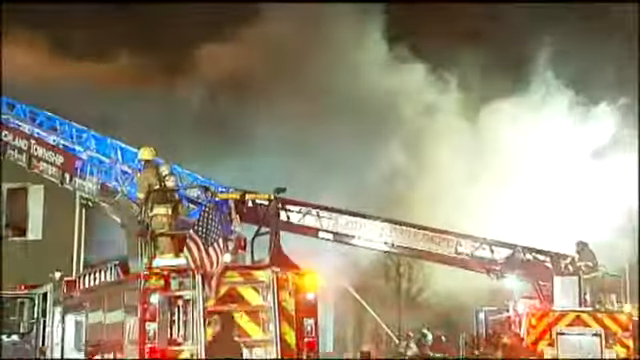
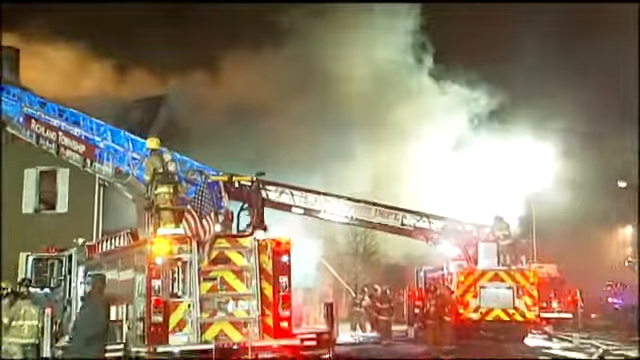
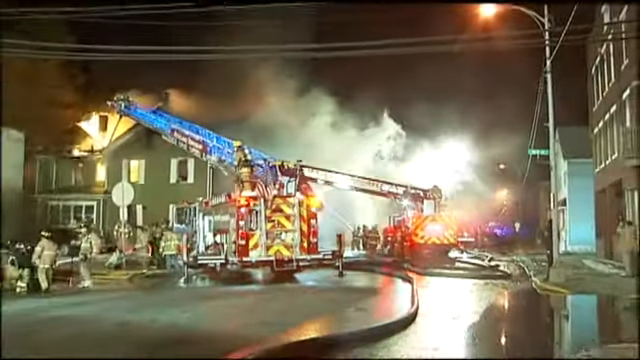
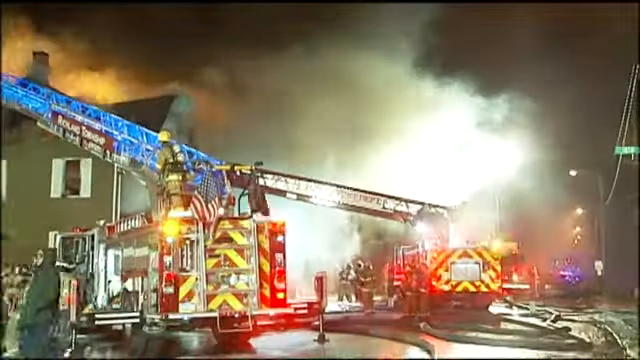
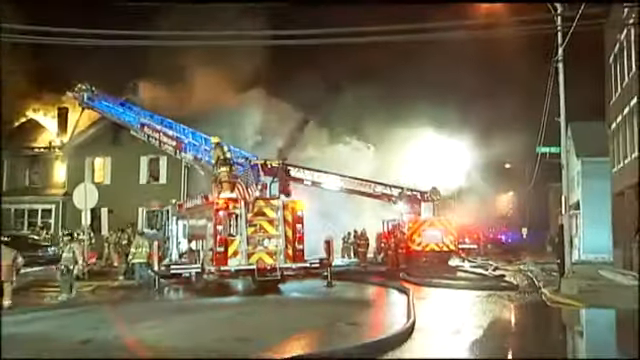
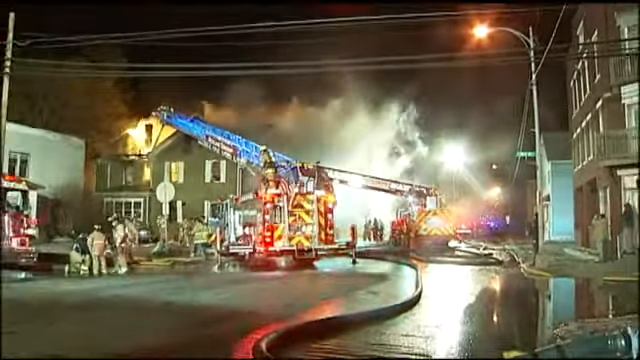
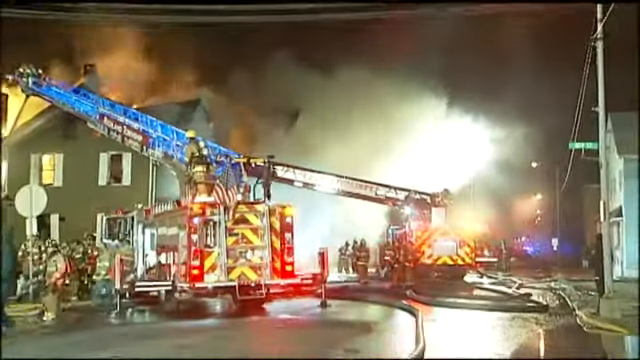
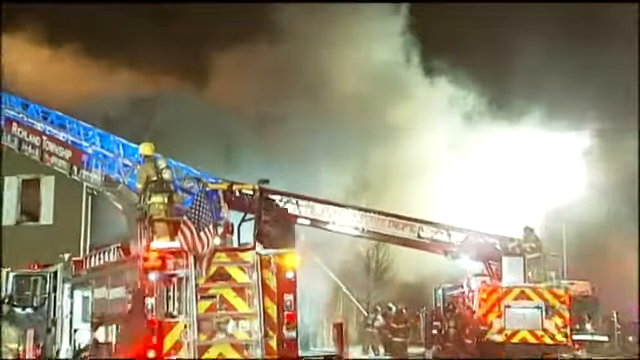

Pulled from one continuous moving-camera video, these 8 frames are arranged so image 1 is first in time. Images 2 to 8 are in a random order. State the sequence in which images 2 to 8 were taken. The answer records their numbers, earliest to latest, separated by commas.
8, 2, 4, 7, 5, 3, 6
